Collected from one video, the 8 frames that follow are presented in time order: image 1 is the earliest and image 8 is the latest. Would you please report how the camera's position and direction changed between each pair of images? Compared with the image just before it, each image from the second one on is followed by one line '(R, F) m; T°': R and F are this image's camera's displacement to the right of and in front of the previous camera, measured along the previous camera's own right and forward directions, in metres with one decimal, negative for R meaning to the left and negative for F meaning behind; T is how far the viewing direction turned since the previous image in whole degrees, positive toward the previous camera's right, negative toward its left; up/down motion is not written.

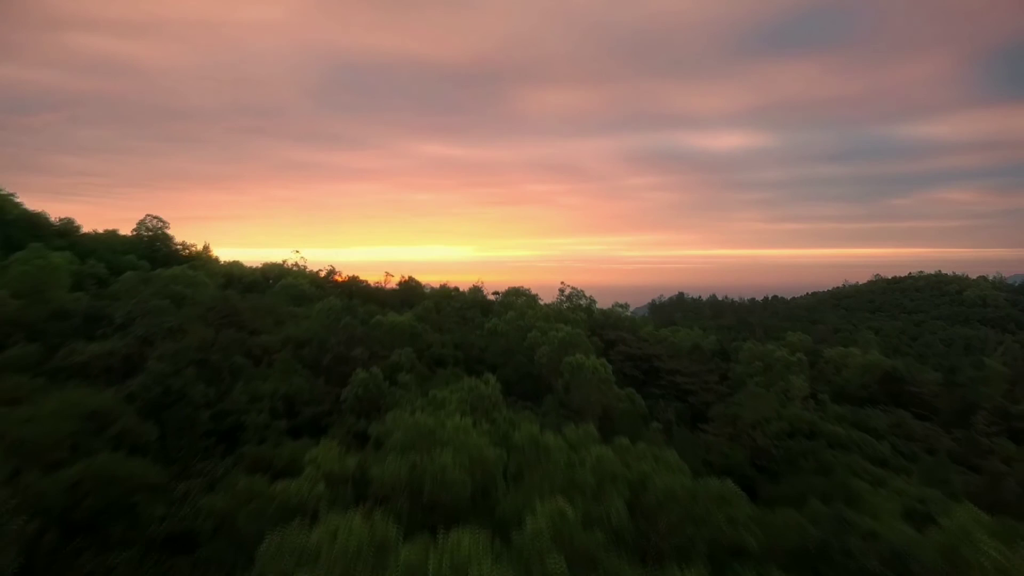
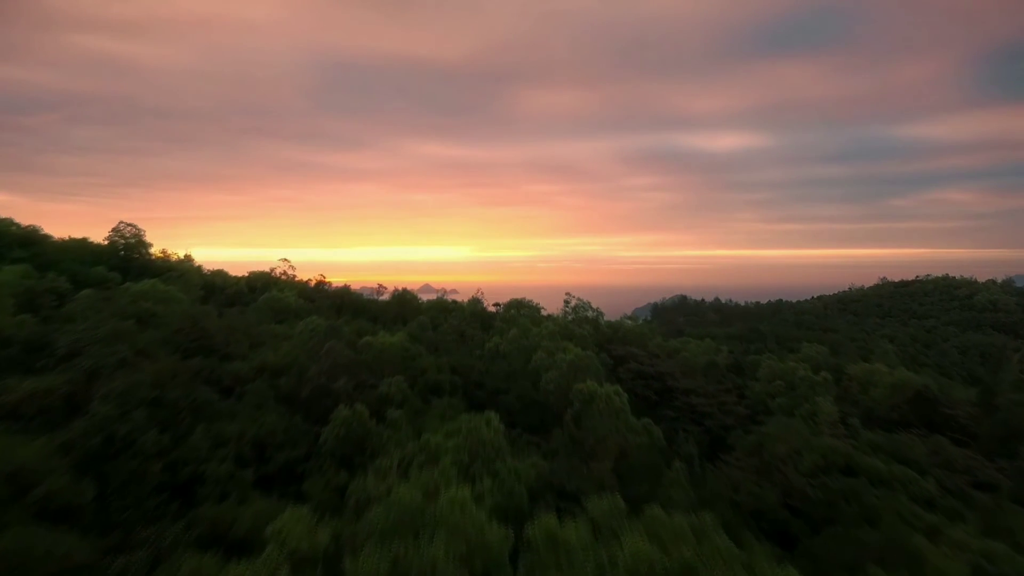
(-0.1, +0.9) m; 0°
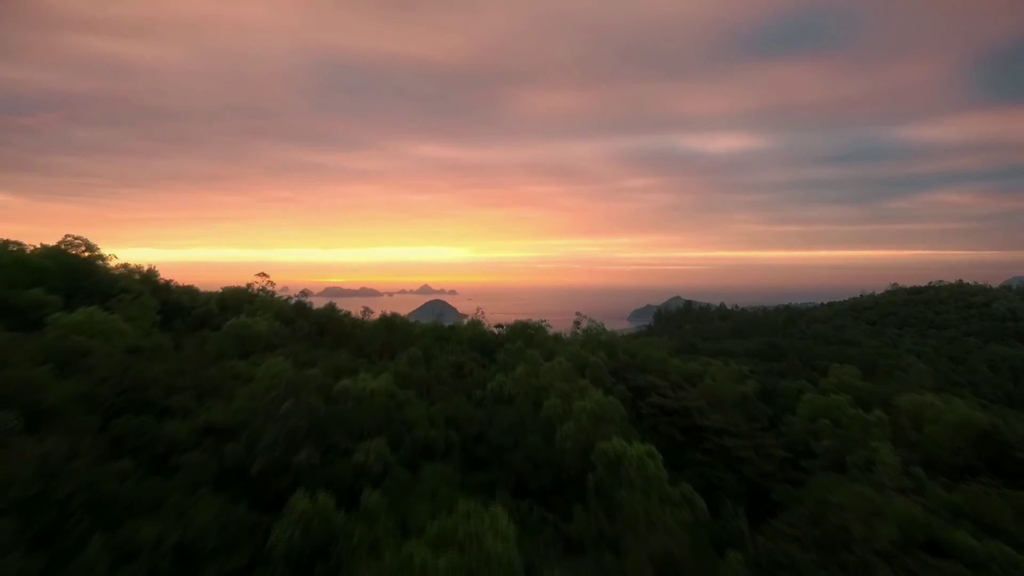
(-0.2, +1.5) m; 0°
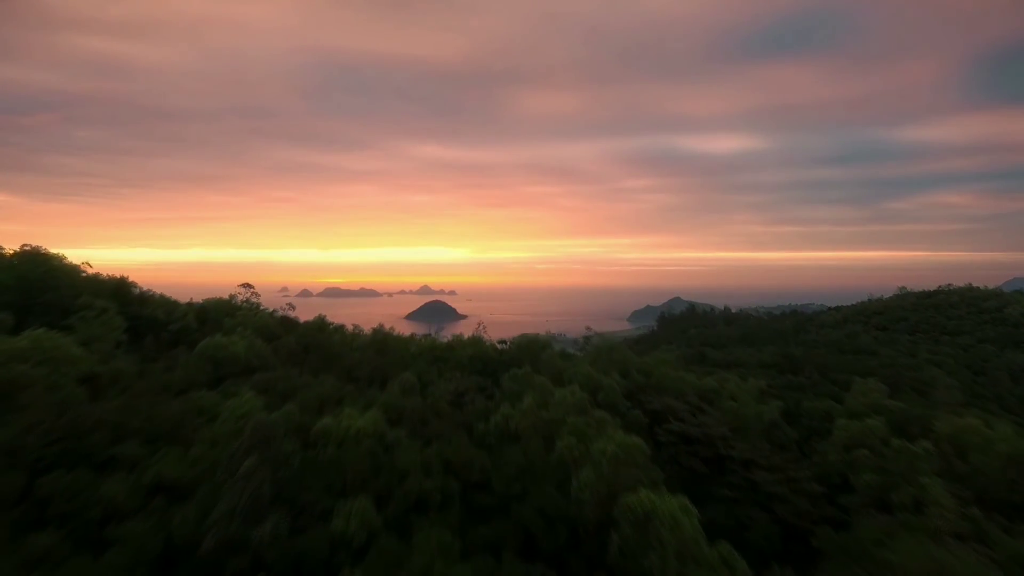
(-0.2, +1.0) m; 0°
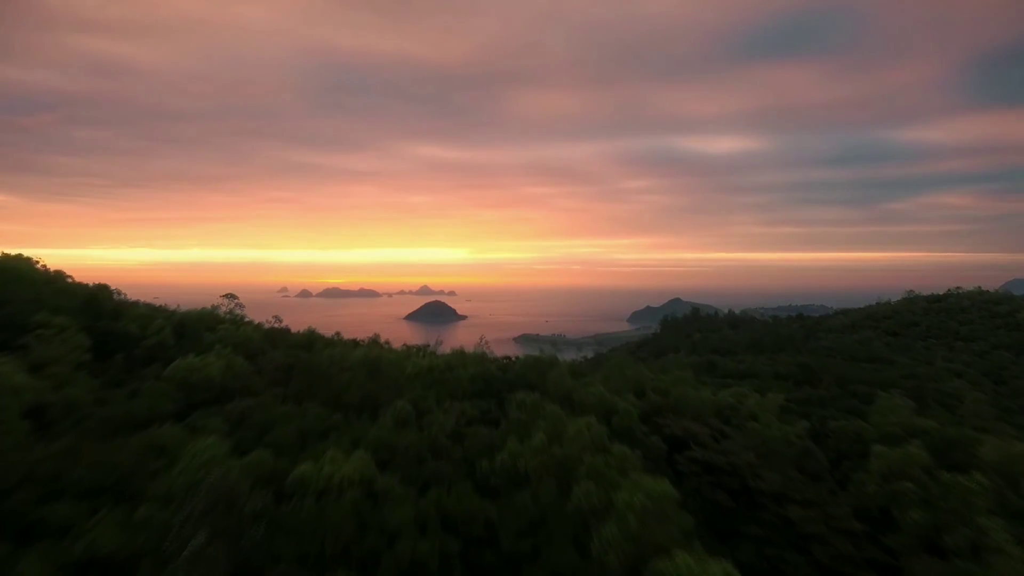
(-0.2, +0.9) m; 0°
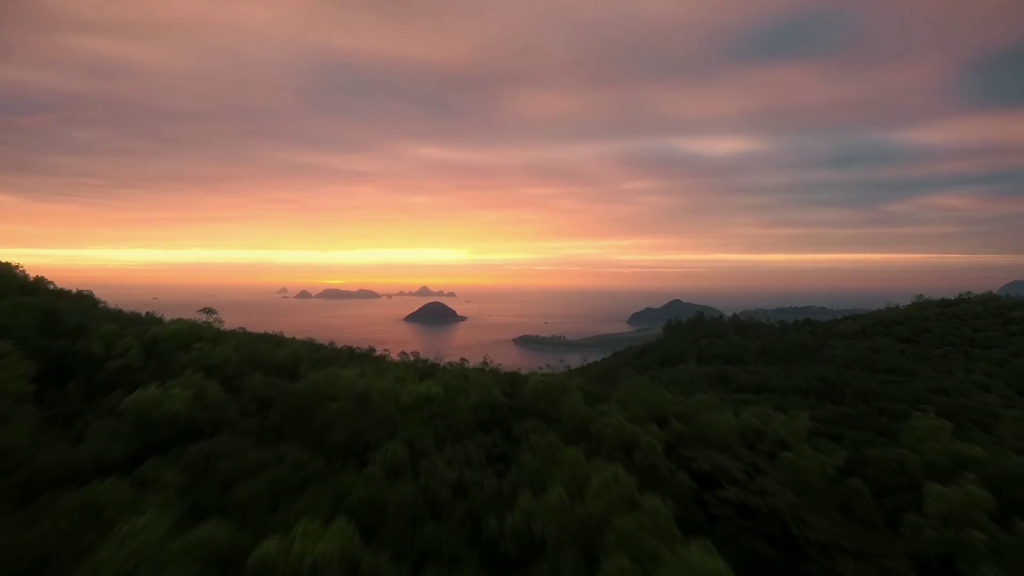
(-0.3, +1.0) m; 0°
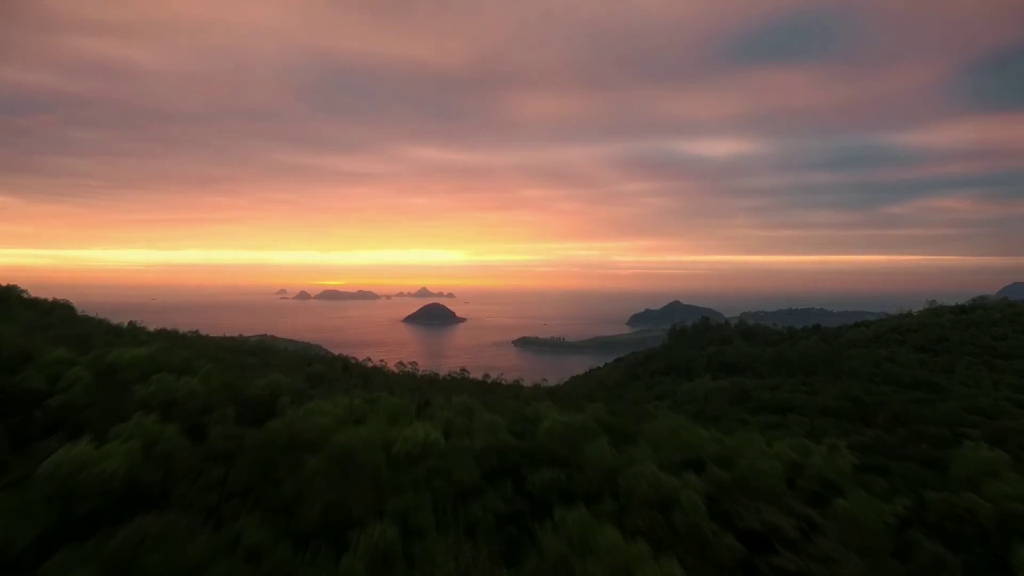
(-0.3, +1.3) m; 0°
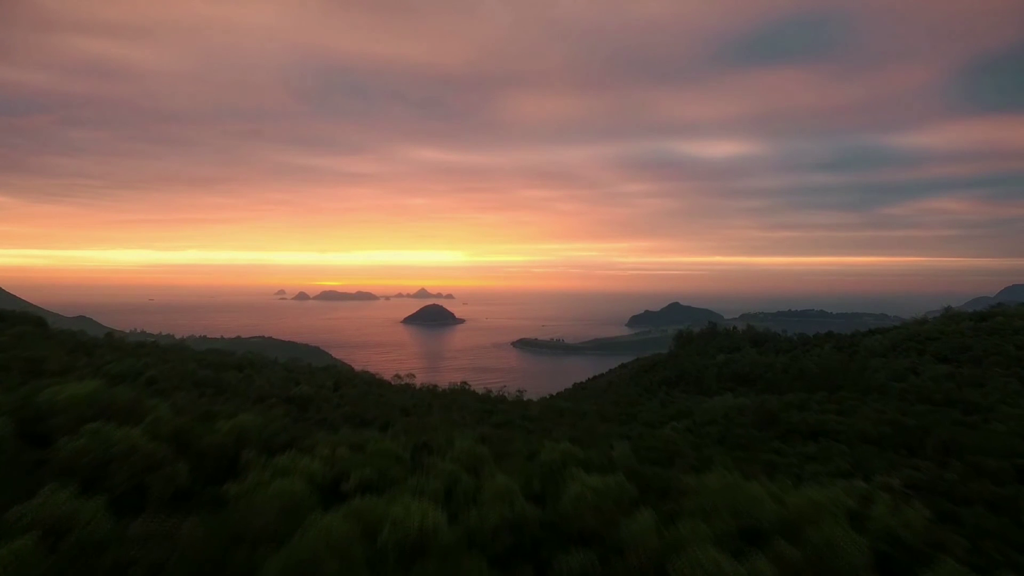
(-0.4, +1.5) m; 0°
